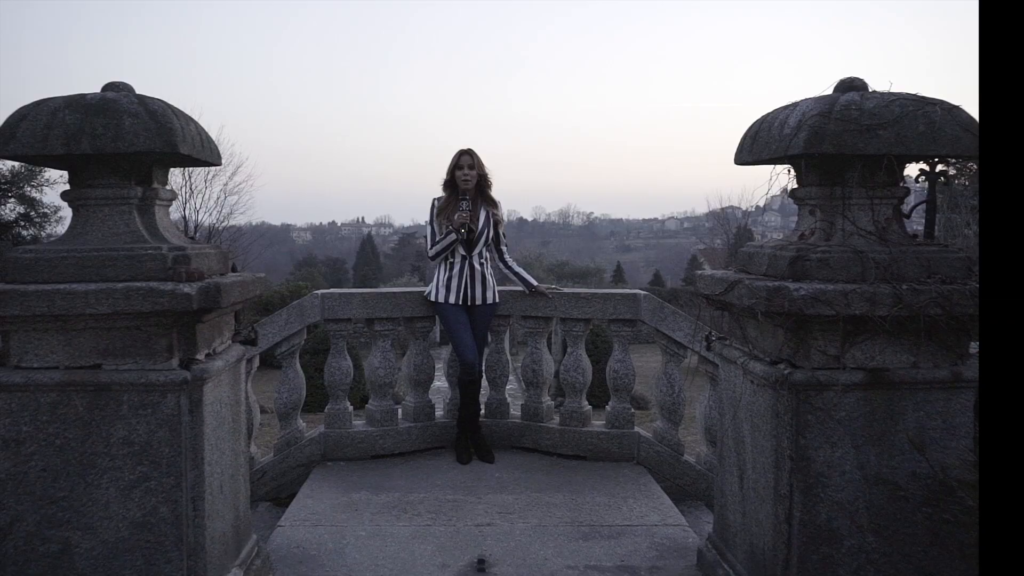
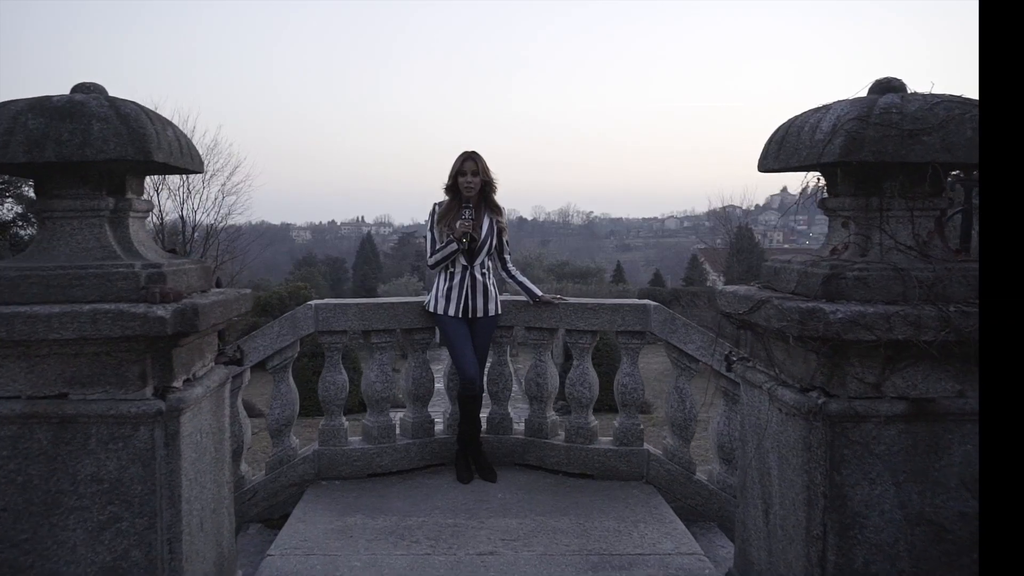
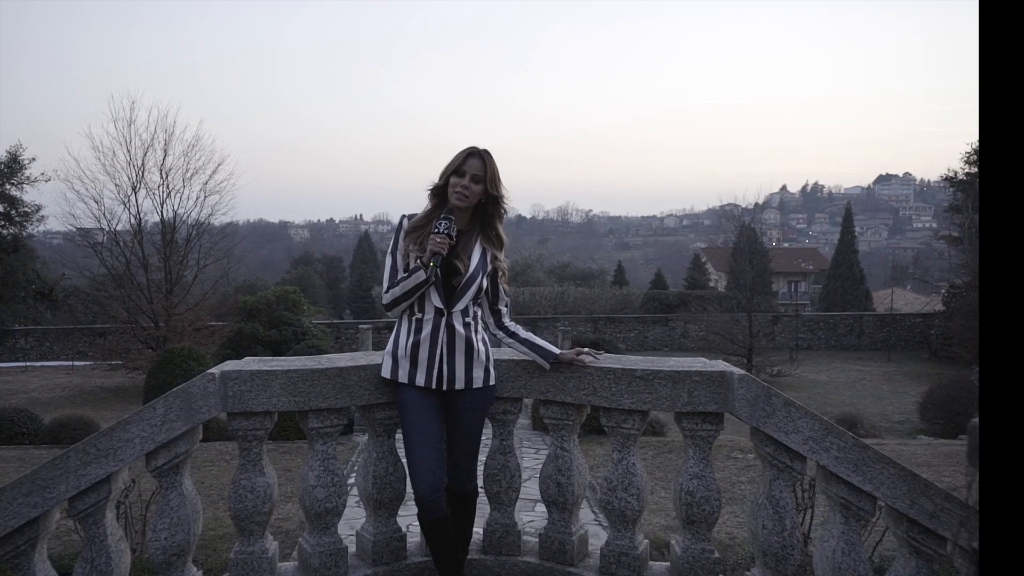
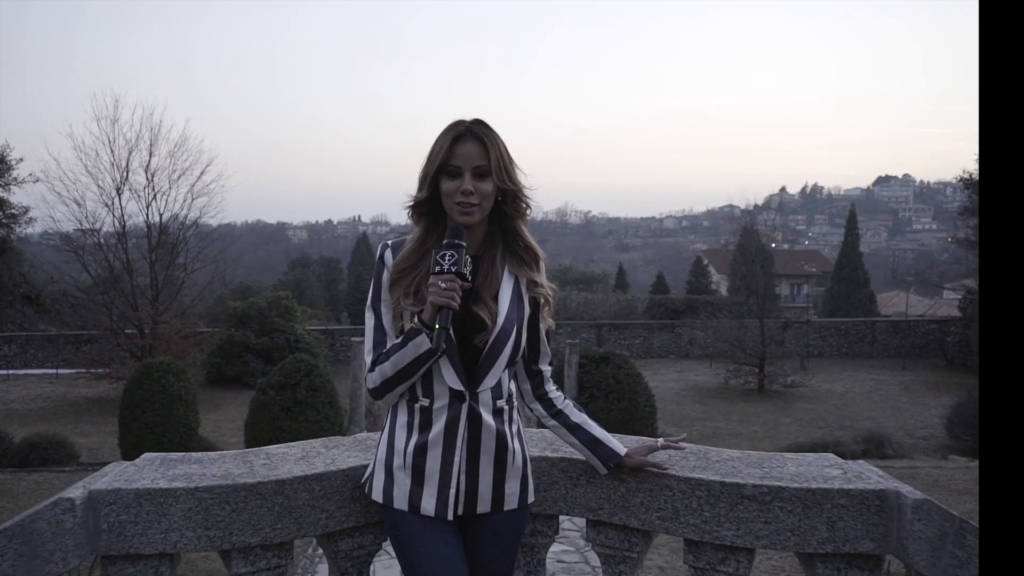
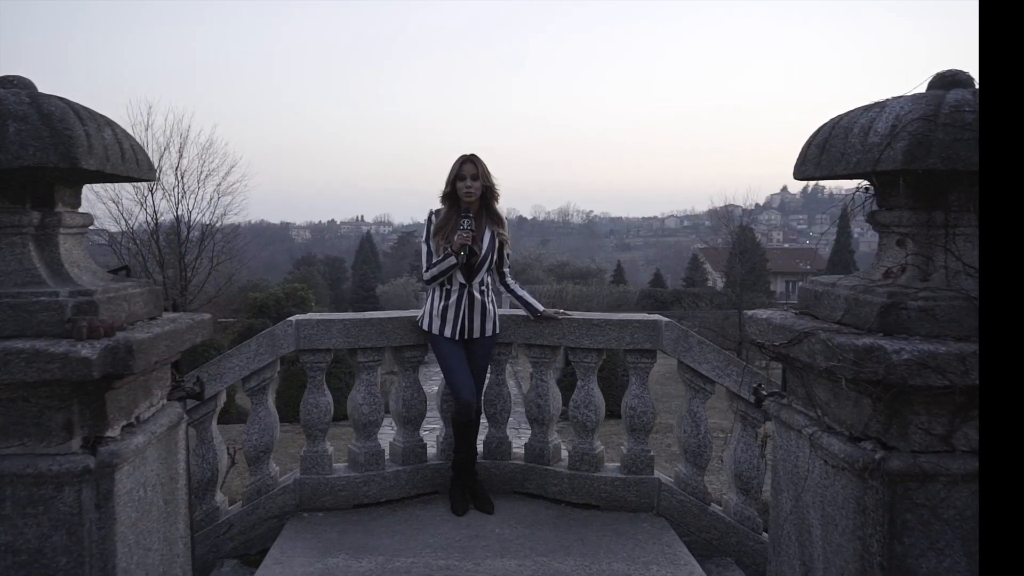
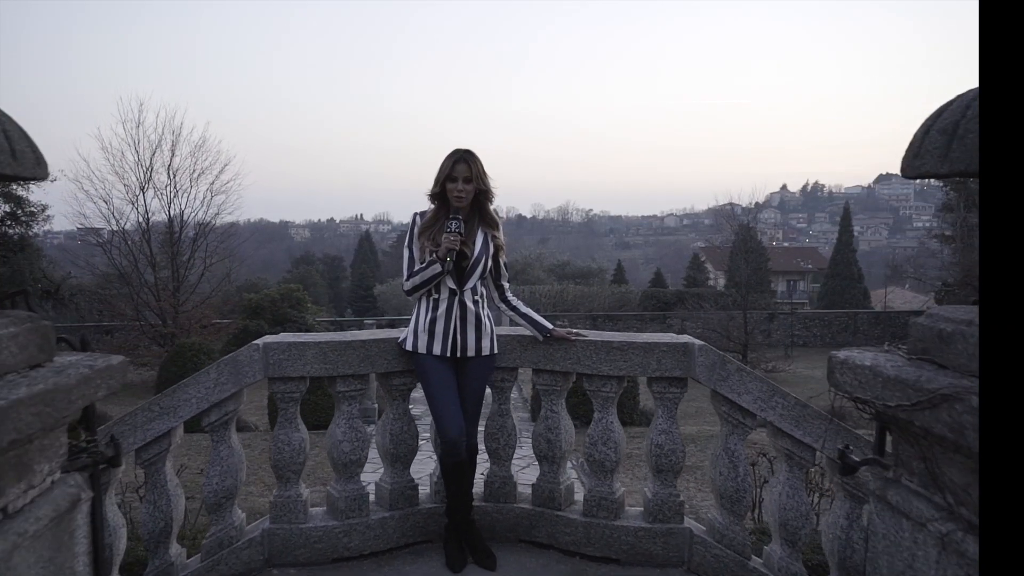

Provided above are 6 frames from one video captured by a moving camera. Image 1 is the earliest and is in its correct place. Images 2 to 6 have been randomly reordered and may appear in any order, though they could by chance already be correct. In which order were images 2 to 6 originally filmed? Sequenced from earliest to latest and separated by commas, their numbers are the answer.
2, 5, 6, 3, 4
